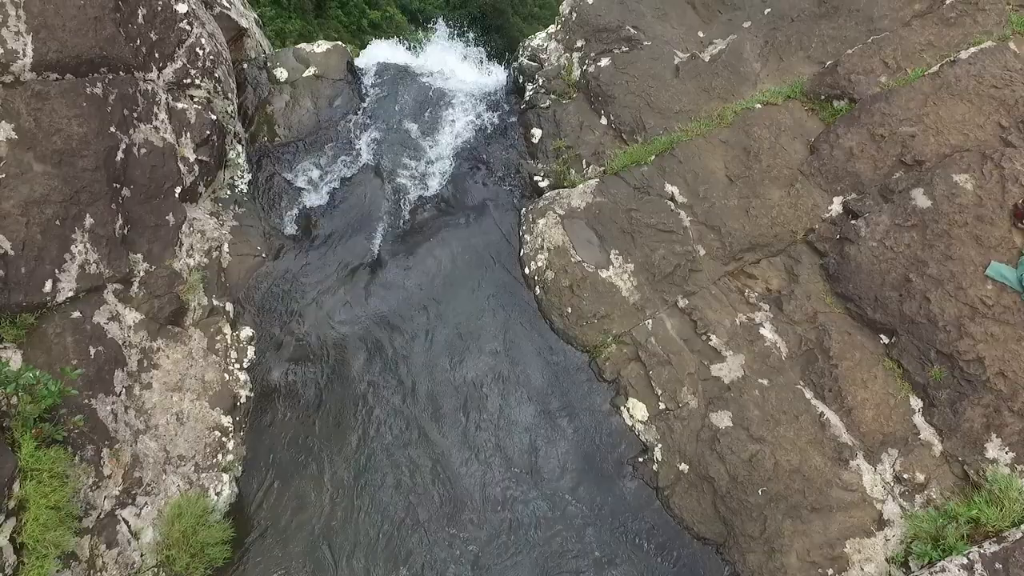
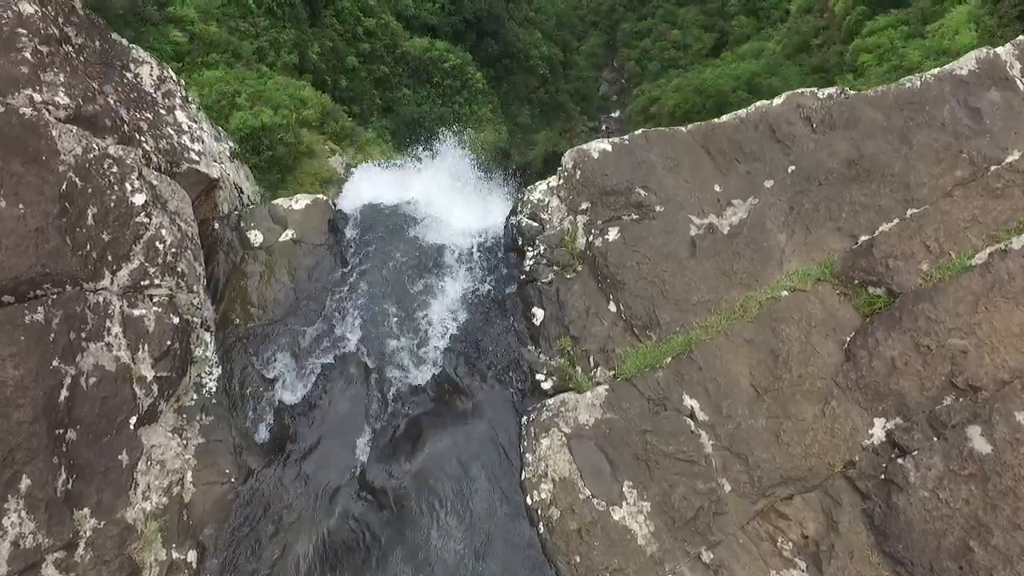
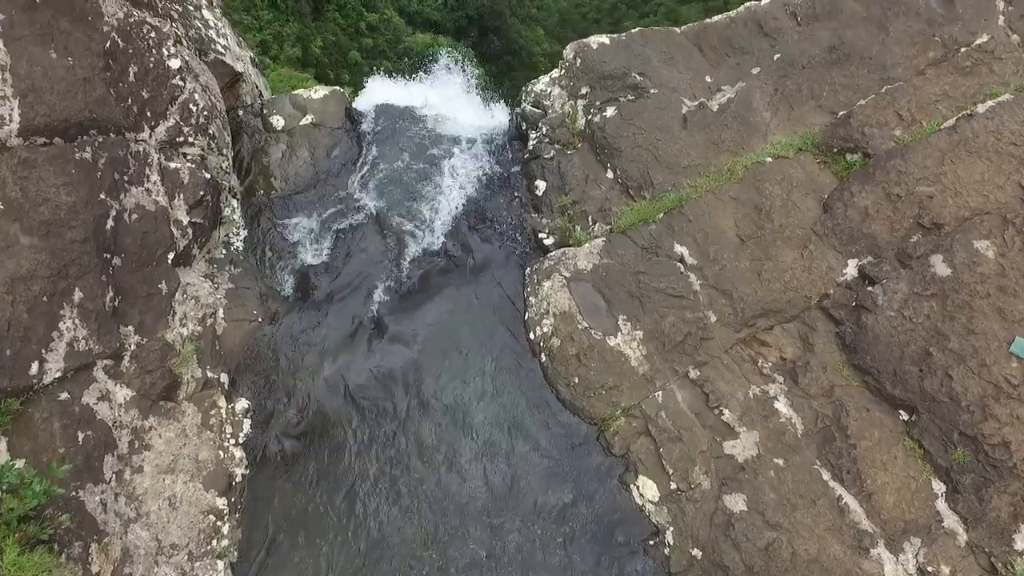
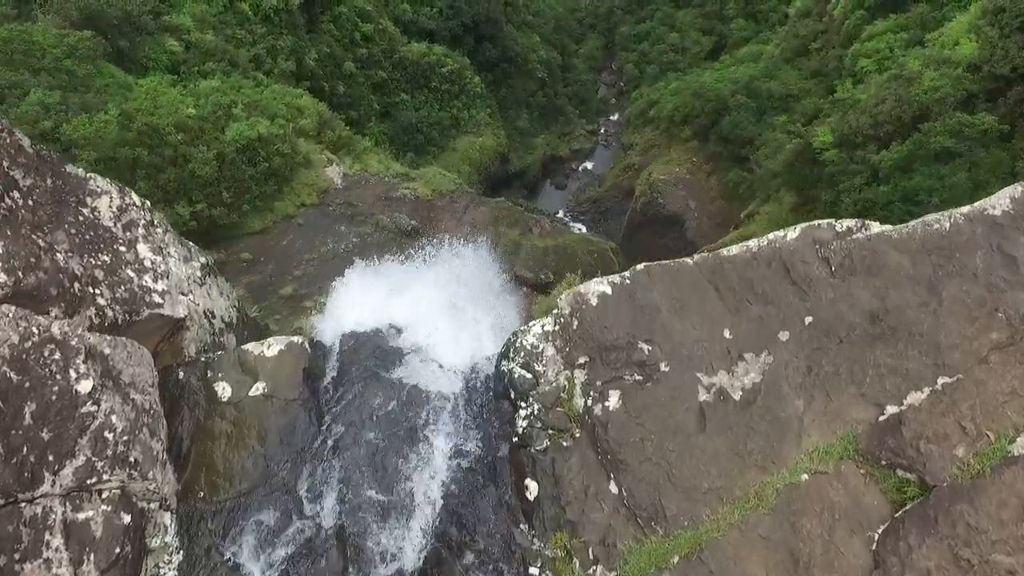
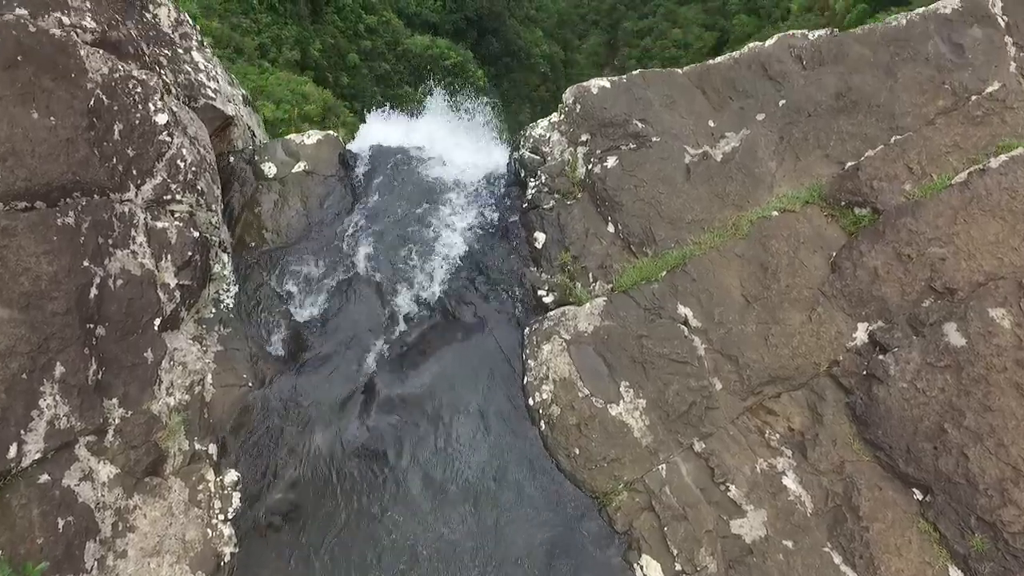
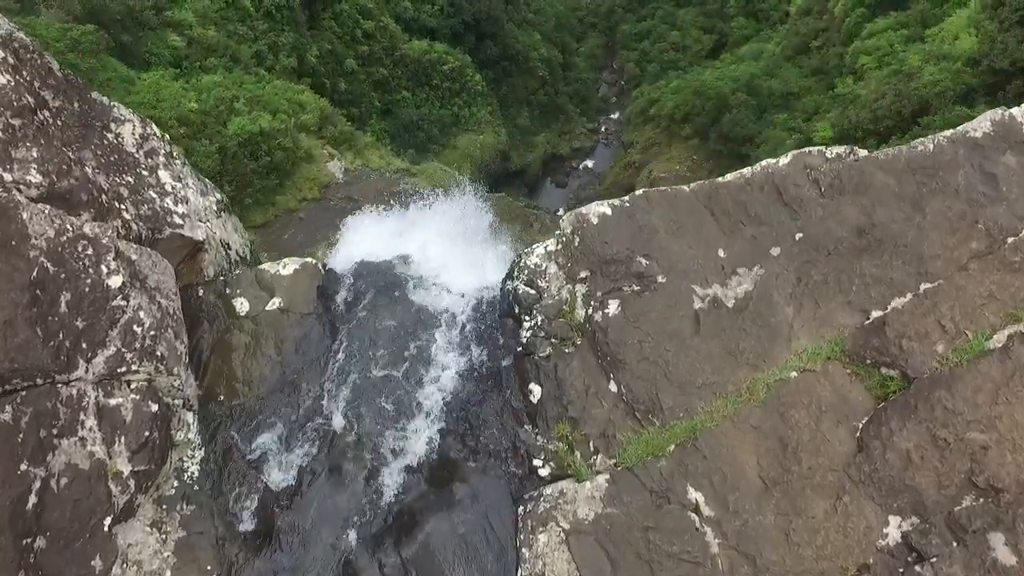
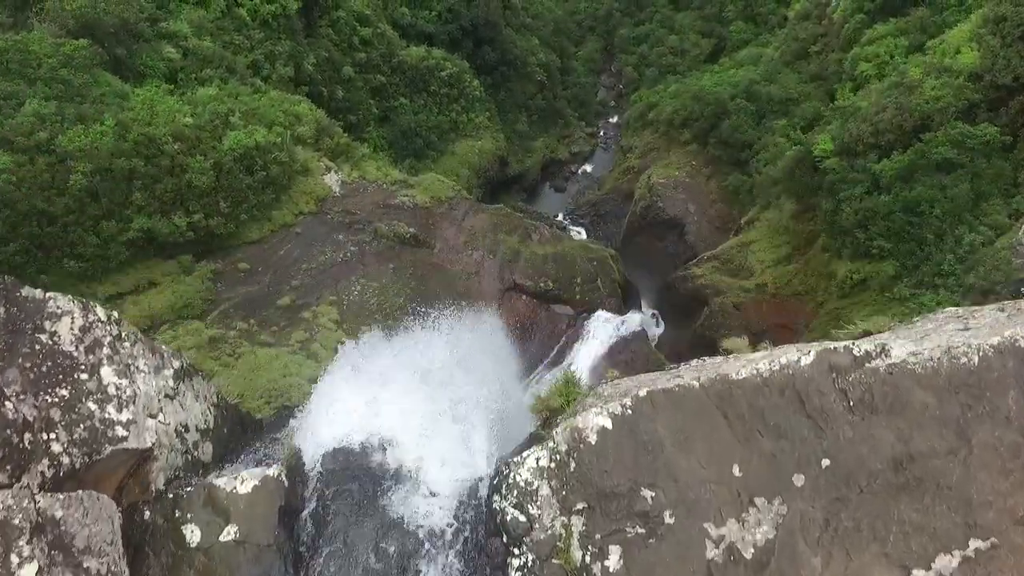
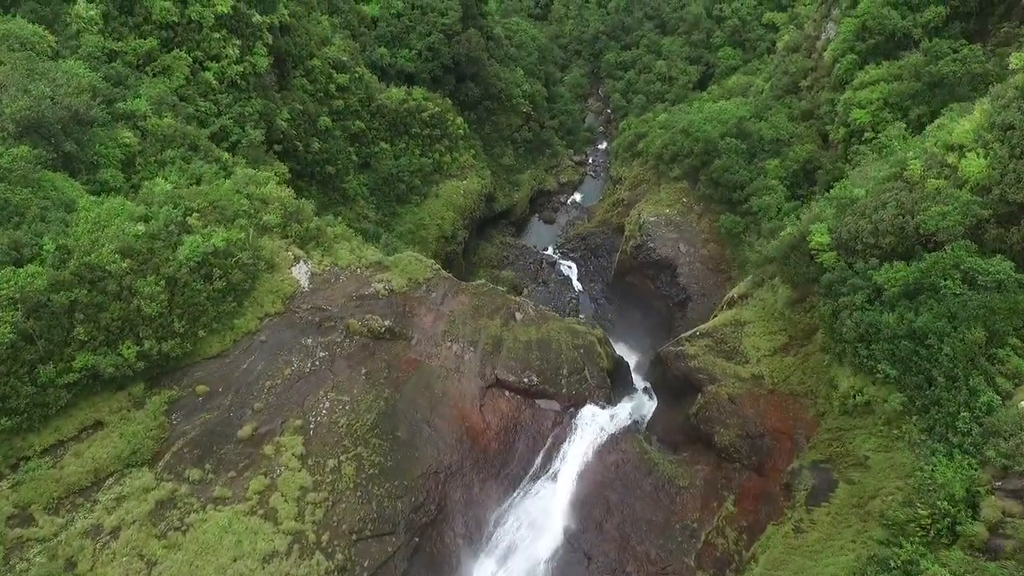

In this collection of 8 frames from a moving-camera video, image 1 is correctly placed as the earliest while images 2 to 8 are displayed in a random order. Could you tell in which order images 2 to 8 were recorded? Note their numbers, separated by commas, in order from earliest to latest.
3, 5, 2, 6, 4, 7, 8
